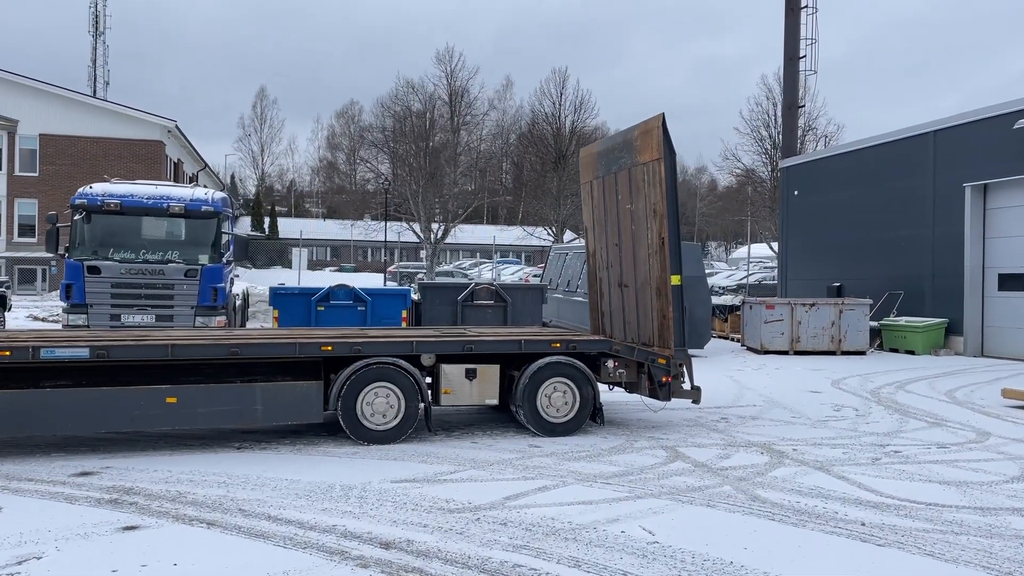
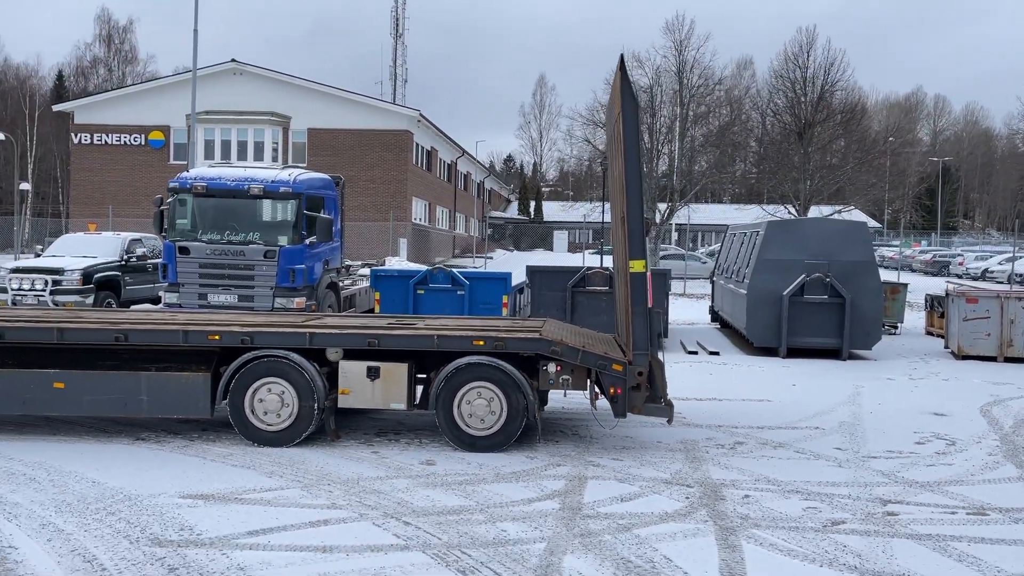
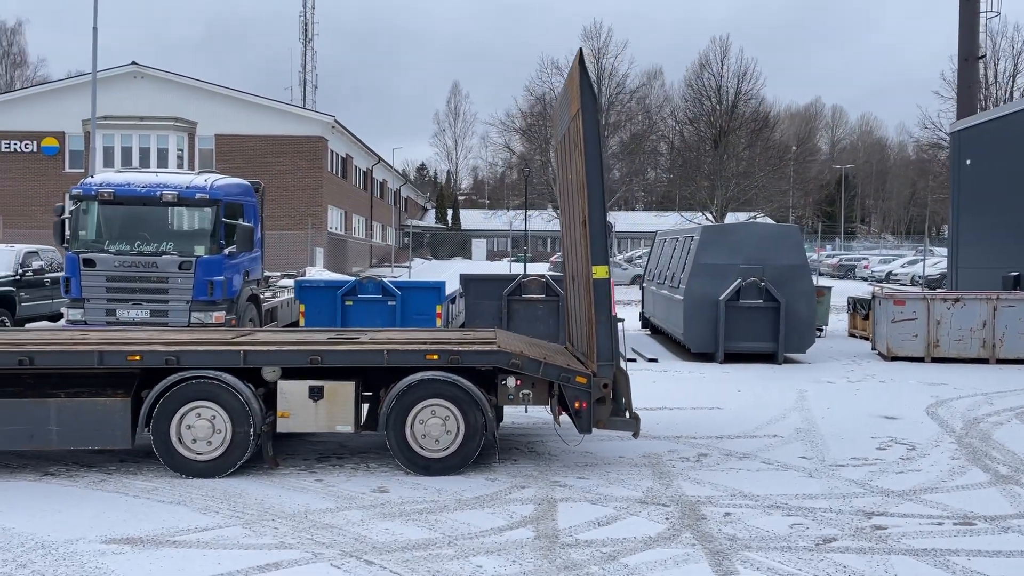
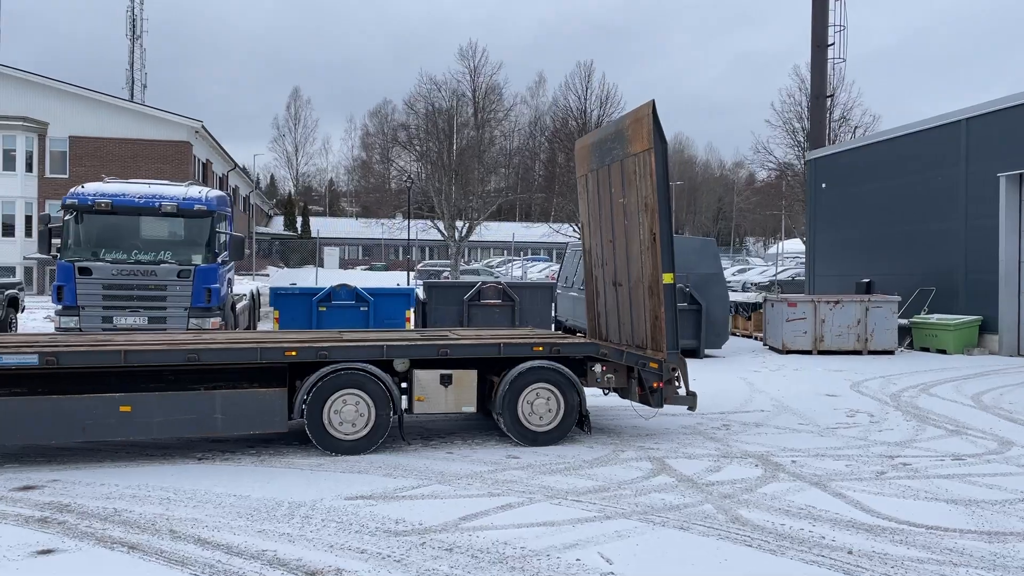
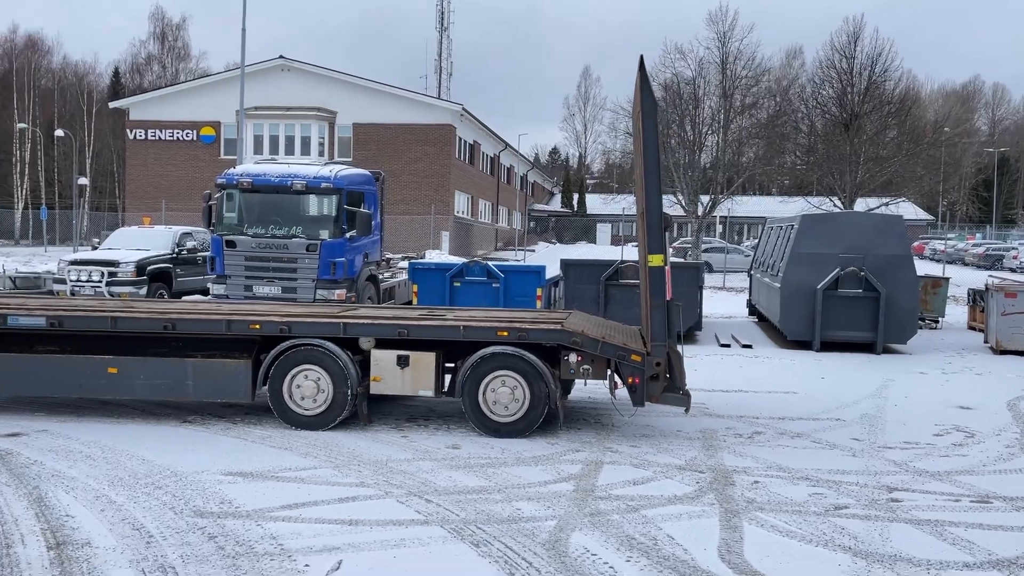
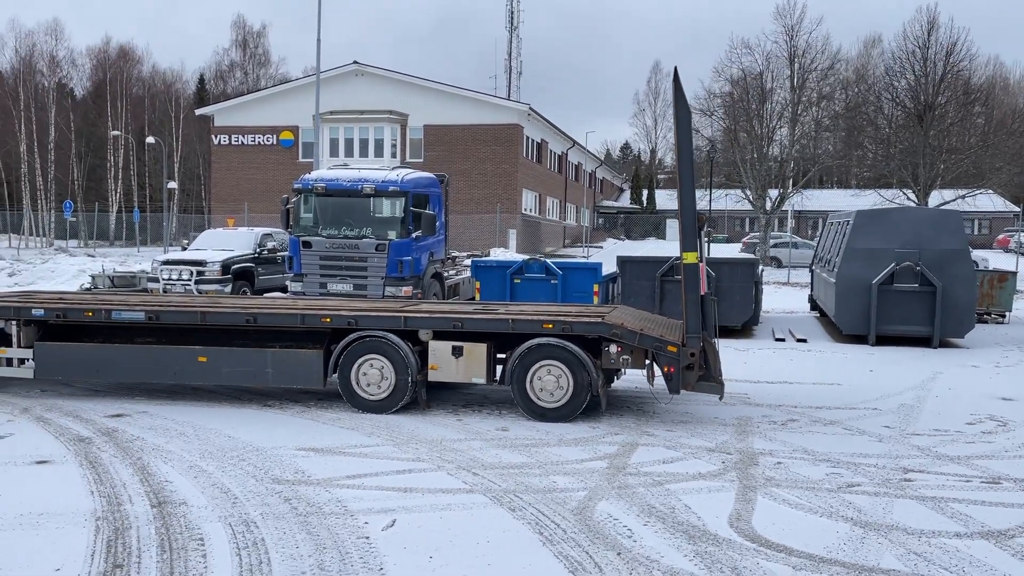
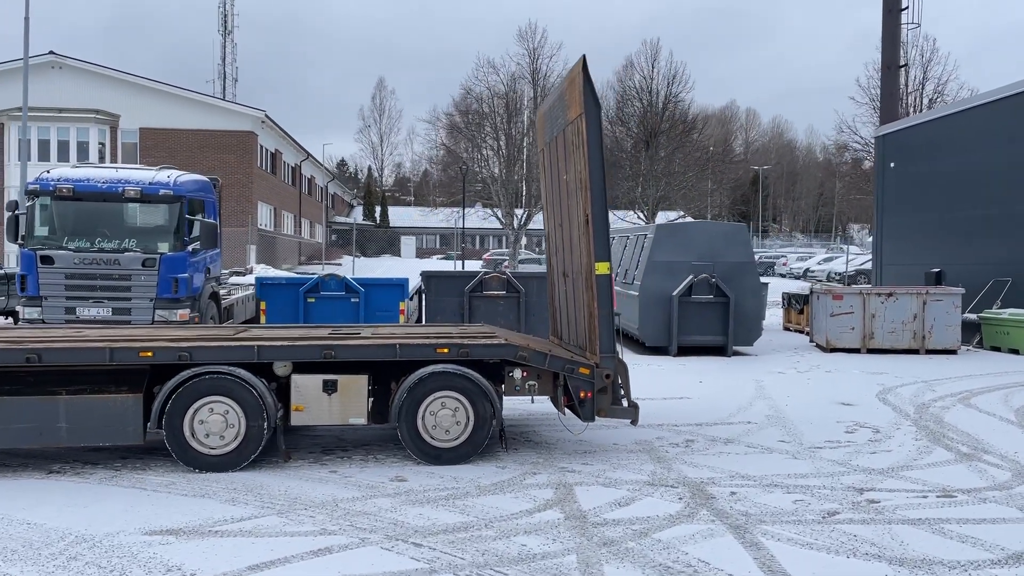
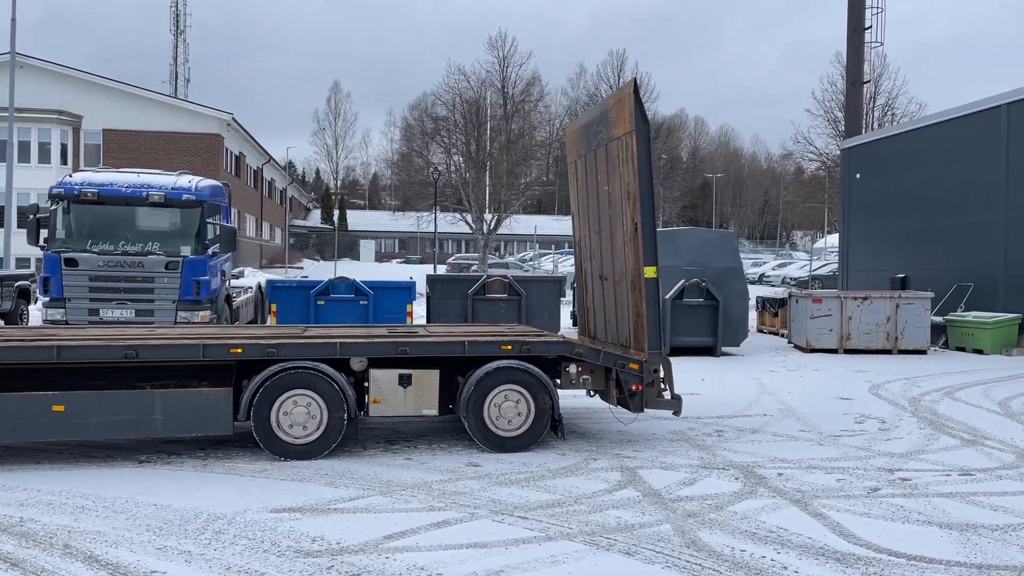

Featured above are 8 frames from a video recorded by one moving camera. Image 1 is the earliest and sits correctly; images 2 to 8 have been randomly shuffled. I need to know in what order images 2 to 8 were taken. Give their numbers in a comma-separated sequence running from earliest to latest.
4, 8, 7, 3, 2, 5, 6
